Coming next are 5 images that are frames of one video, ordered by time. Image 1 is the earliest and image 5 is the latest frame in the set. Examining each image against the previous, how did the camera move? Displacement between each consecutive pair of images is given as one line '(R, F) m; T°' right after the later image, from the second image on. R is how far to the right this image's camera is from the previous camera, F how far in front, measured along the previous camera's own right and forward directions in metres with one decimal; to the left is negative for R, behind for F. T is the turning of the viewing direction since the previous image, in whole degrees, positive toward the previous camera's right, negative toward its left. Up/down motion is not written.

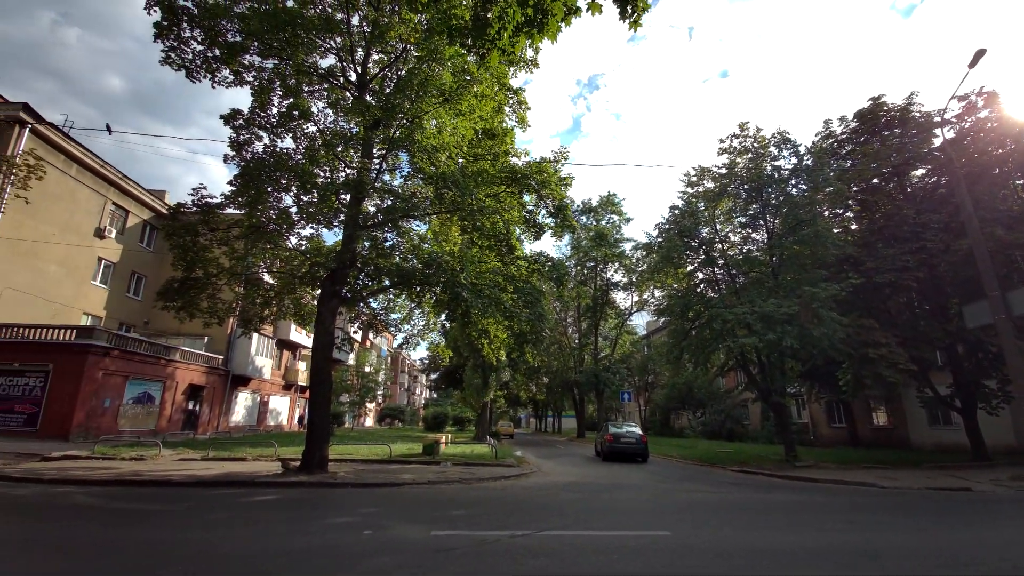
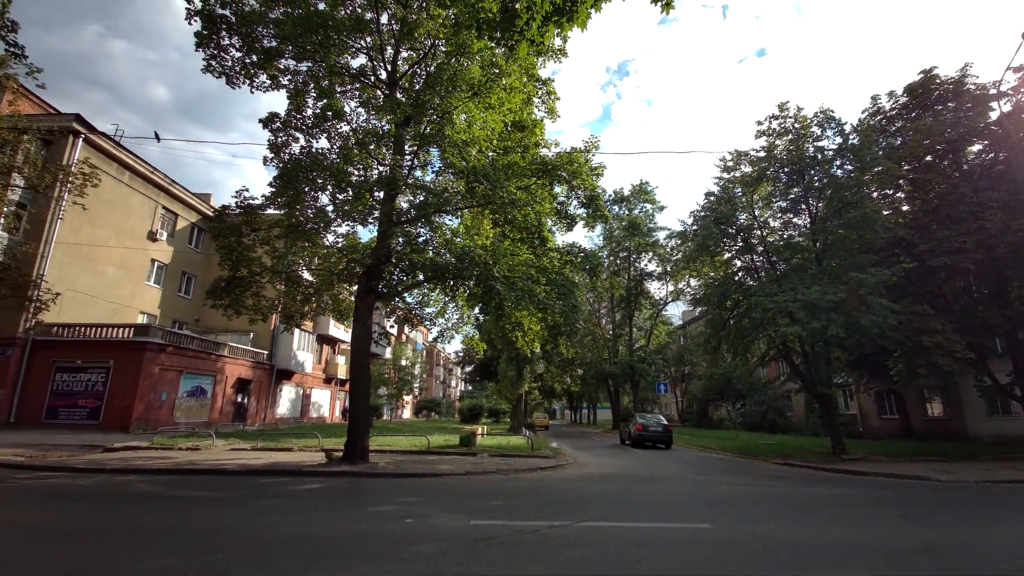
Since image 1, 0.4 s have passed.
(0.0, 0.0) m; -4°
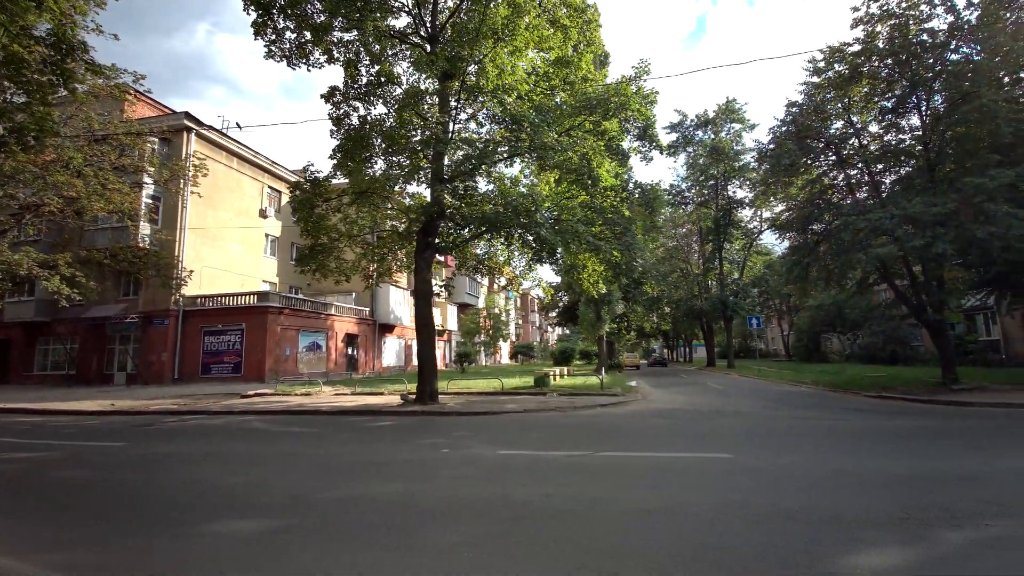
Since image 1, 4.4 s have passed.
(+1.2, -0.1) m; -12°
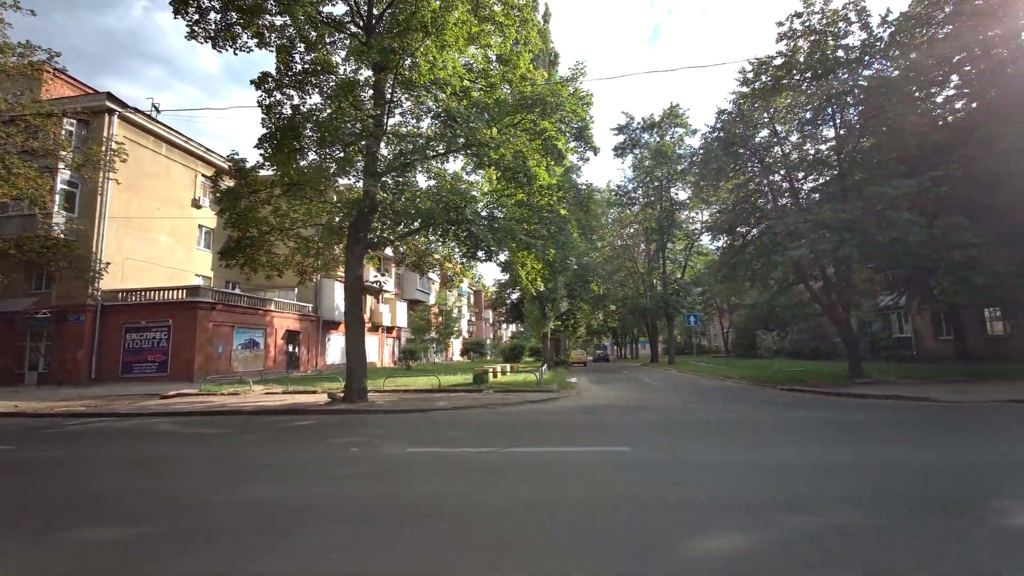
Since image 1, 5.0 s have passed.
(+0.7, -0.1) m; +5°
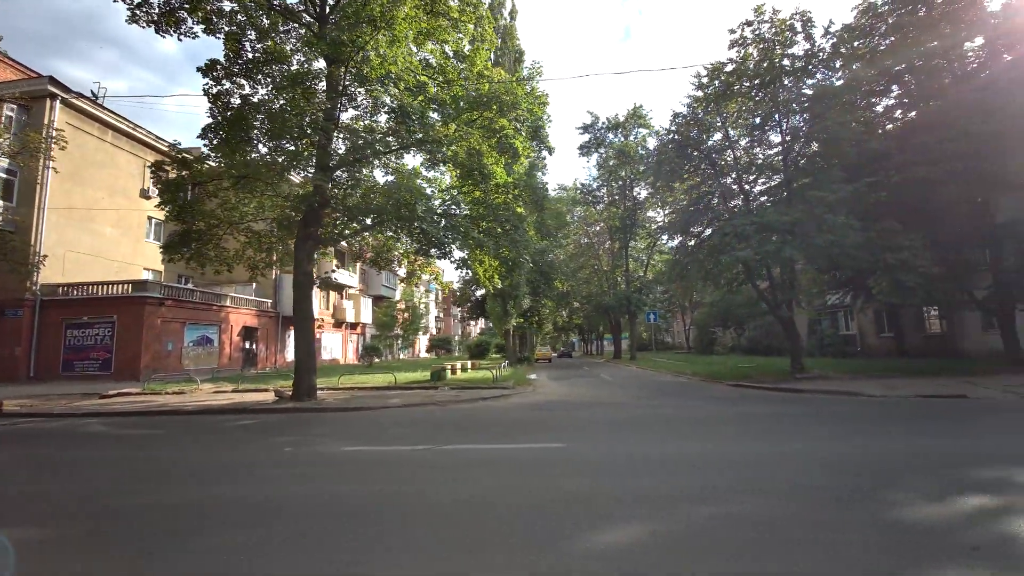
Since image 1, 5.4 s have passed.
(+0.5, -0.1) m; +4°
